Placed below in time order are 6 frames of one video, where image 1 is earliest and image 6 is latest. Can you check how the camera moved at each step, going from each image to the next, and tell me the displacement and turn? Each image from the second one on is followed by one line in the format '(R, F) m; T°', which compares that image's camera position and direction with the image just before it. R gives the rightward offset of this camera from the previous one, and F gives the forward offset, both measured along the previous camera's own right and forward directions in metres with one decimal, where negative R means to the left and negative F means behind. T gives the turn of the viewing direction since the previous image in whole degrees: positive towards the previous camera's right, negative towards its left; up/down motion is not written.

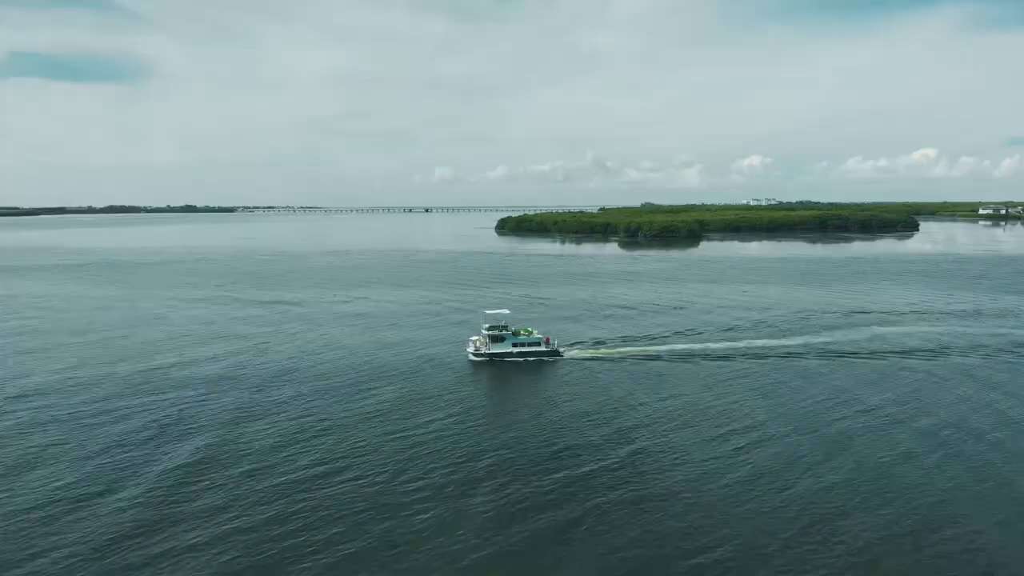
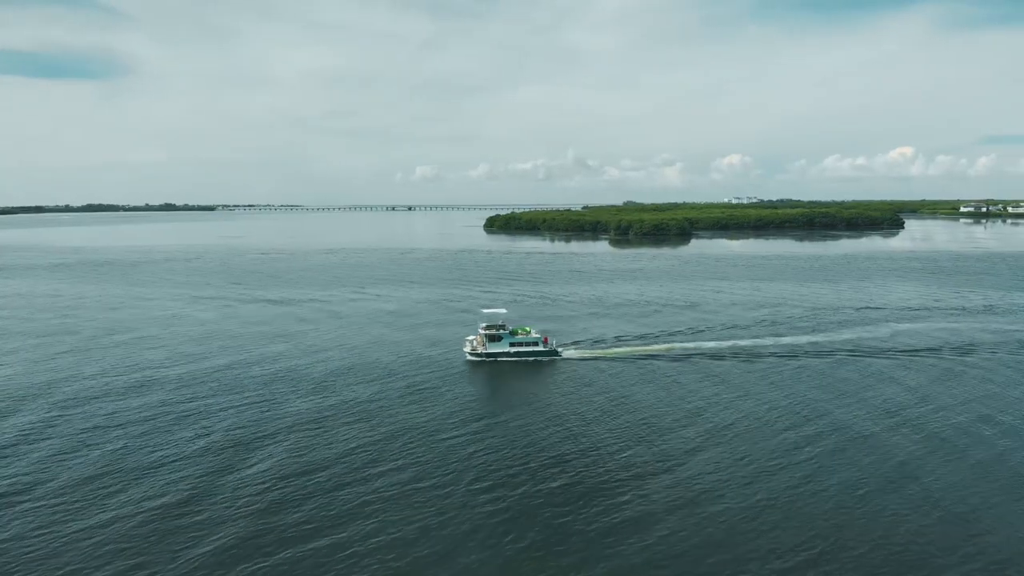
(-1.5, +0.7) m; +1°
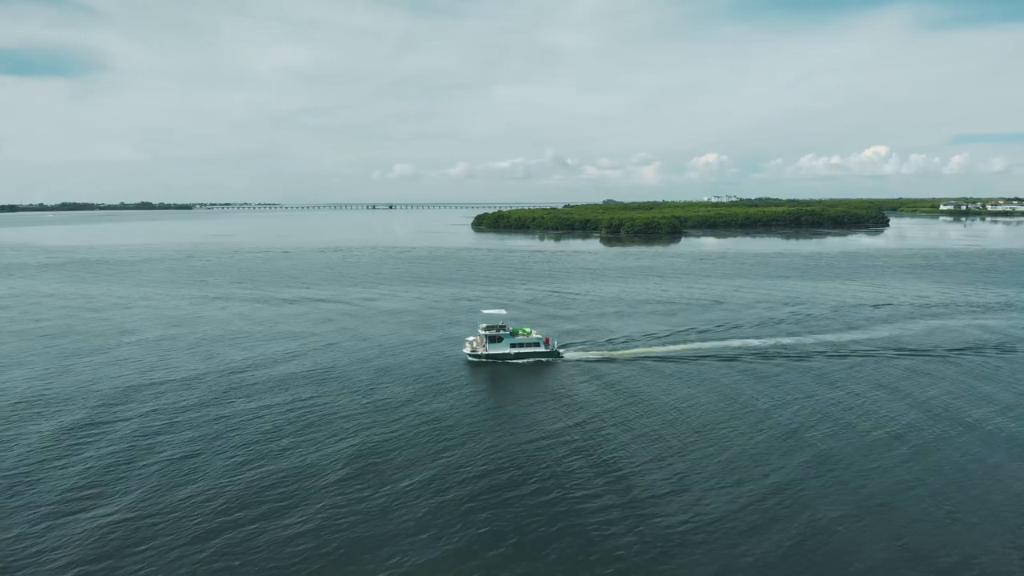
(-2.0, +0.6) m; +1°
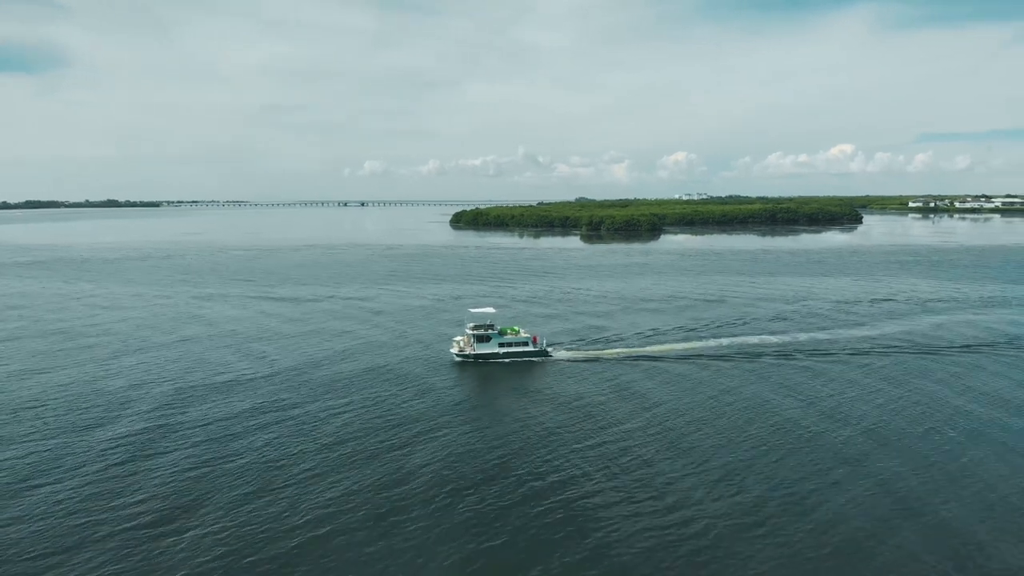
(-1.5, +0.4) m; +2°
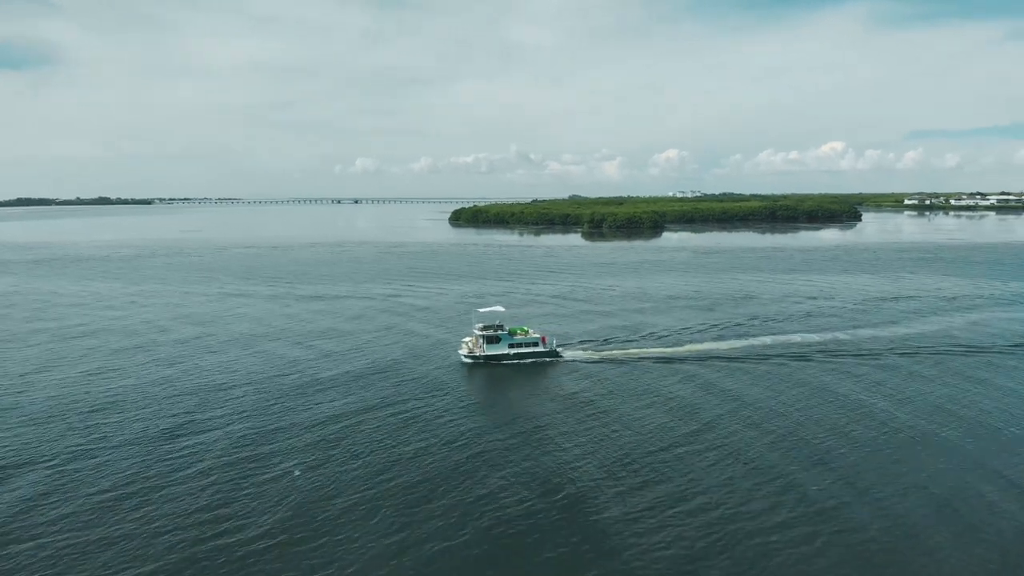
(-1.5, +0.7) m; +1°
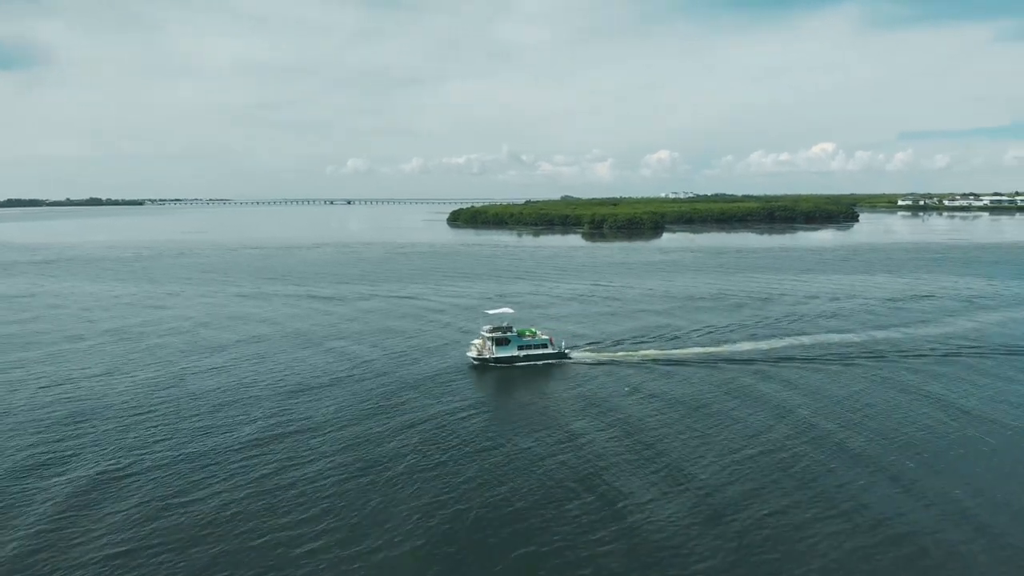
(-1.4, +0.3) m; +1°
